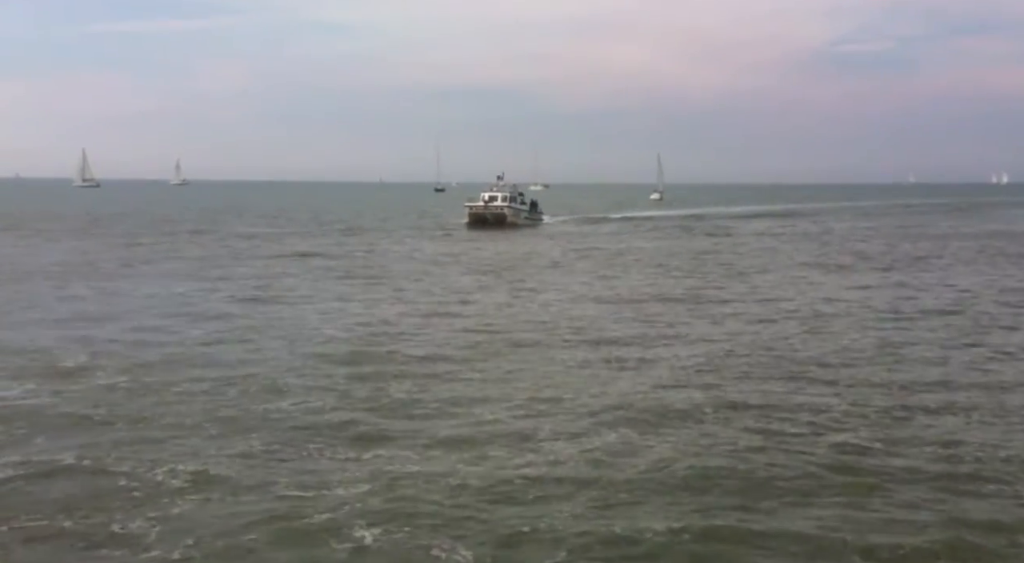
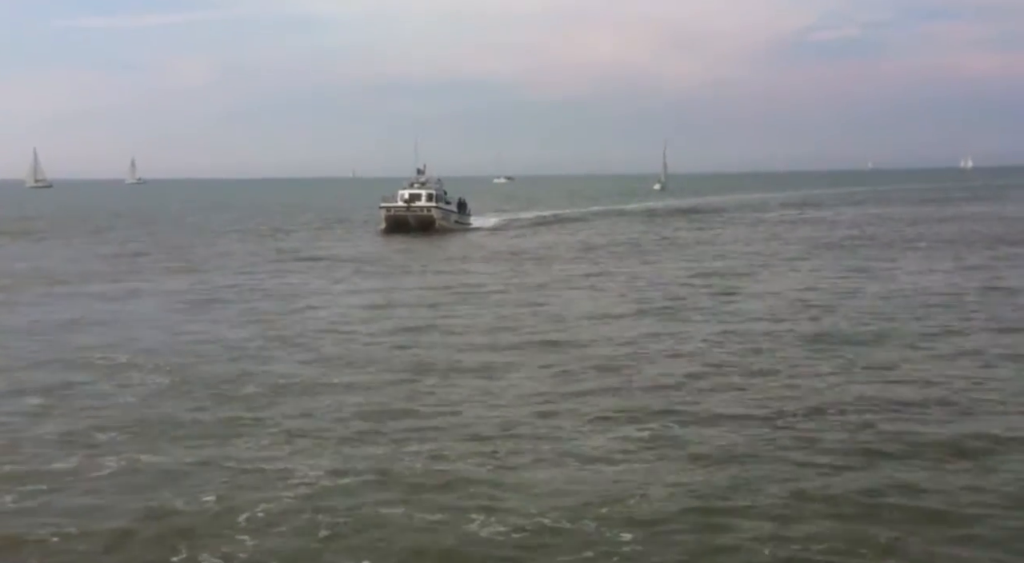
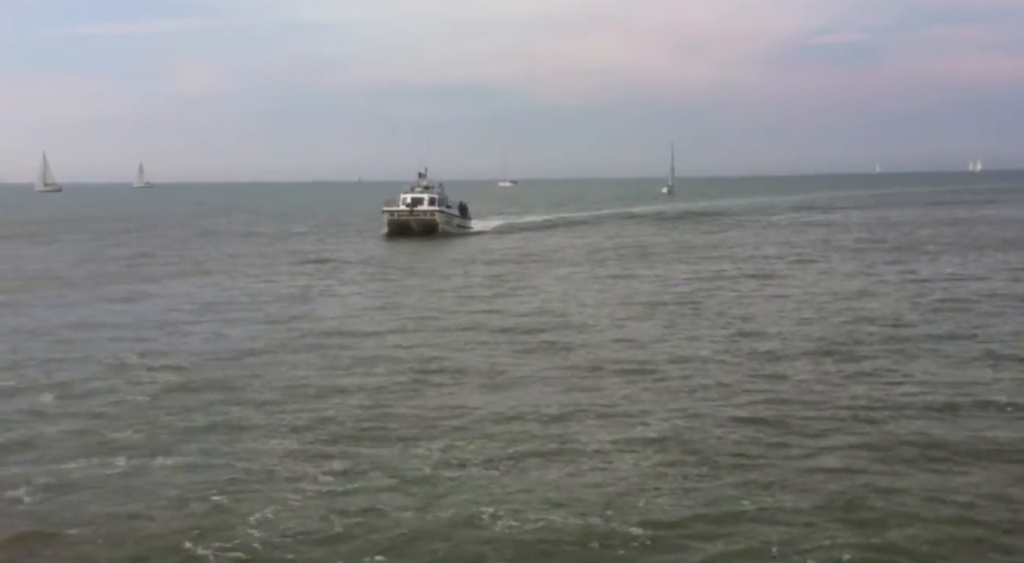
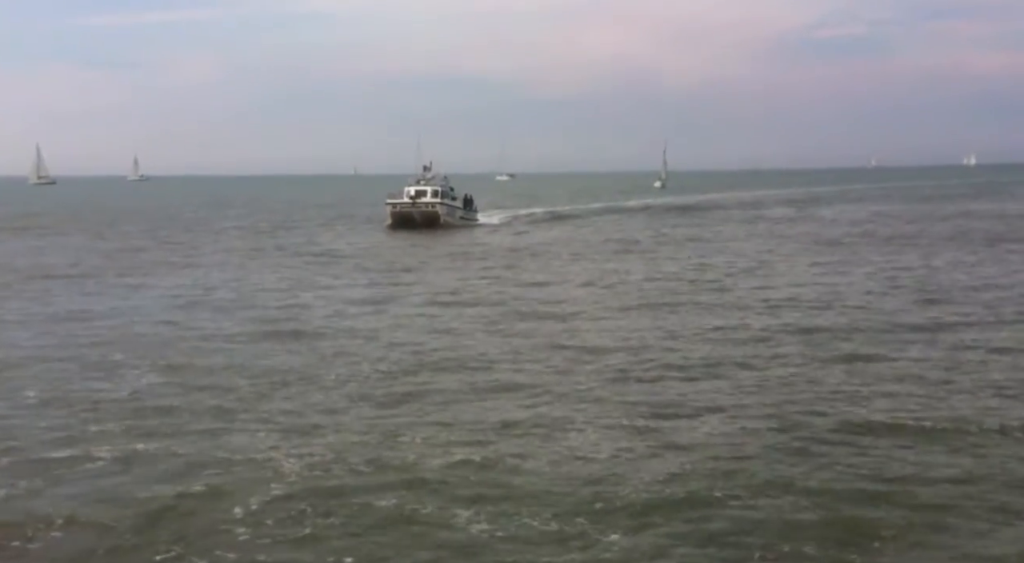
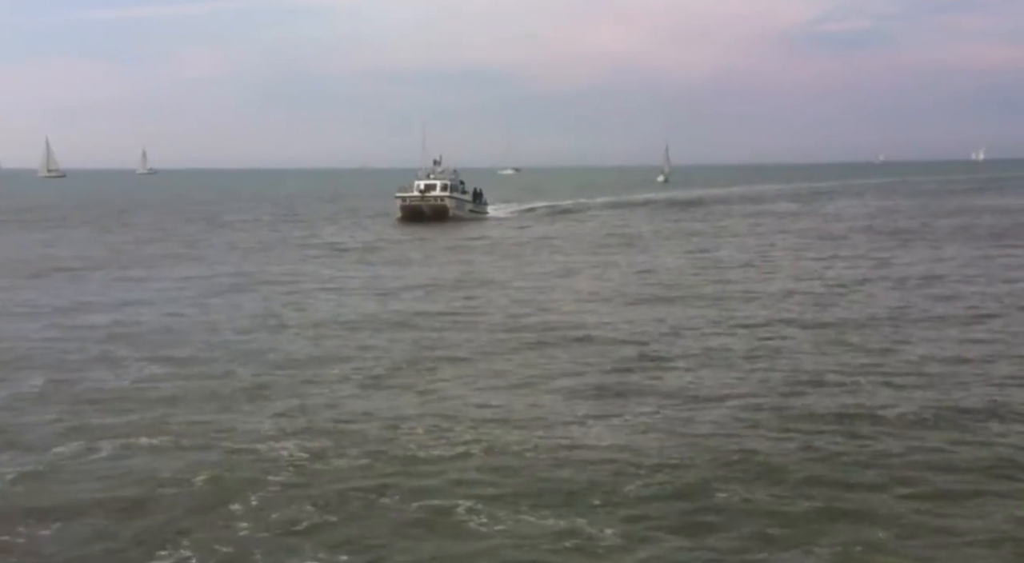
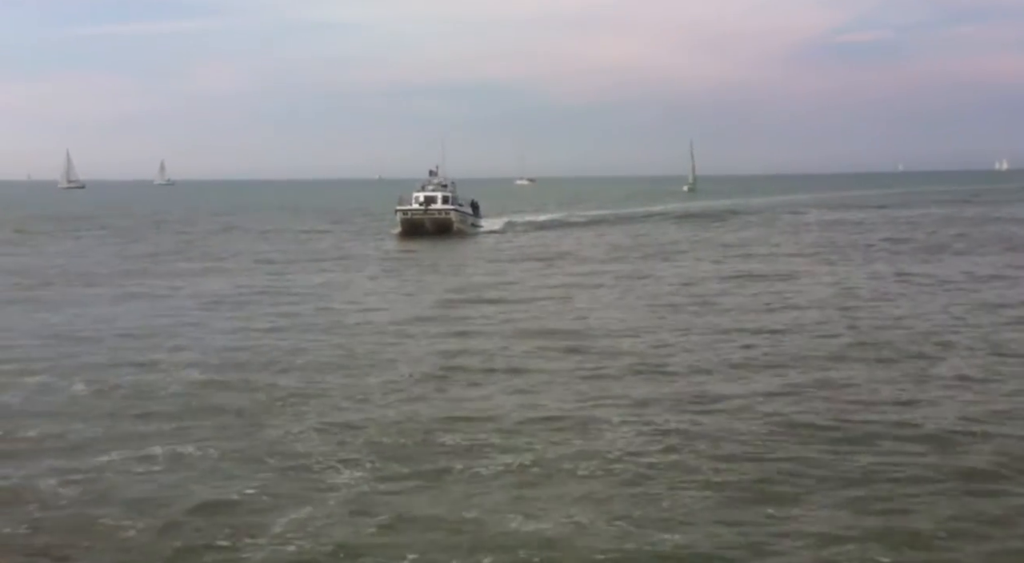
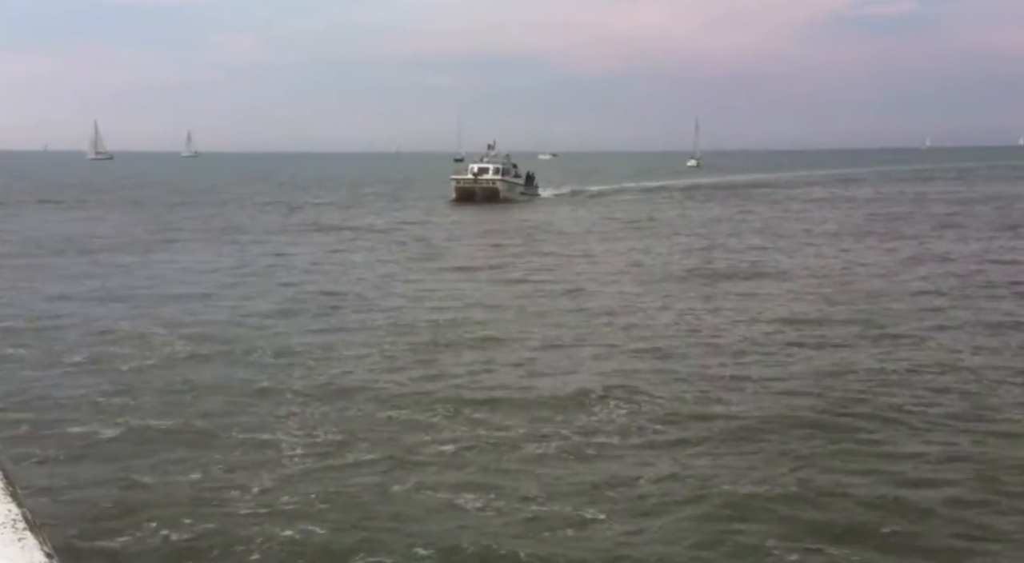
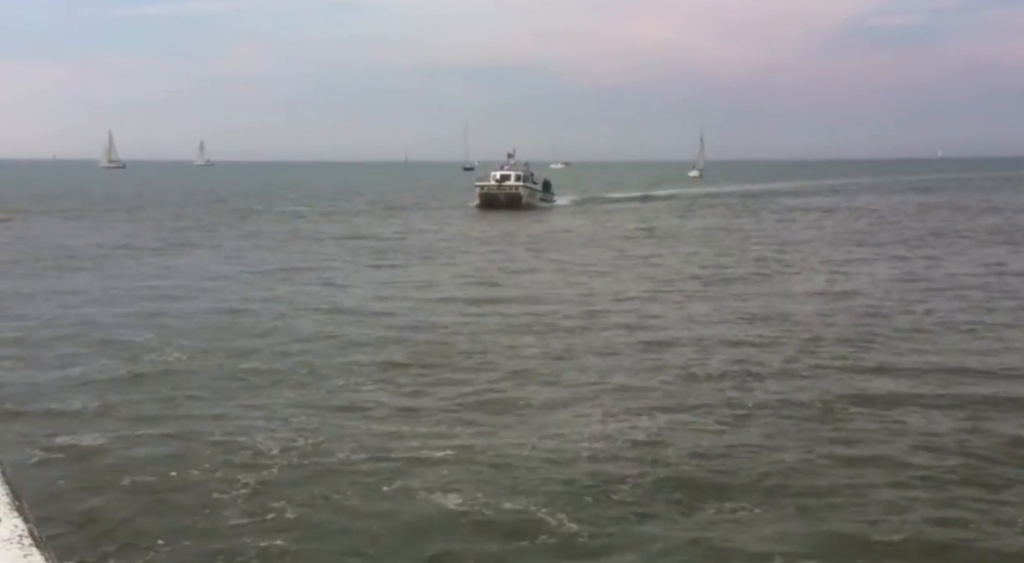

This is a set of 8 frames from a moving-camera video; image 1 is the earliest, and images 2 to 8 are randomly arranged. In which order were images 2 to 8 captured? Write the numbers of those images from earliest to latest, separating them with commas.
8, 7, 5, 4, 2, 3, 6
